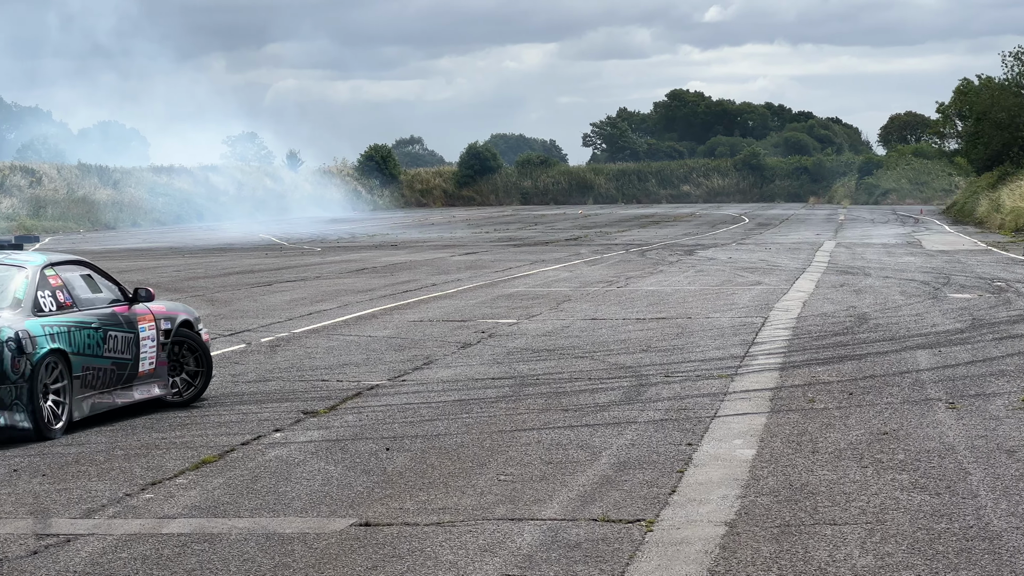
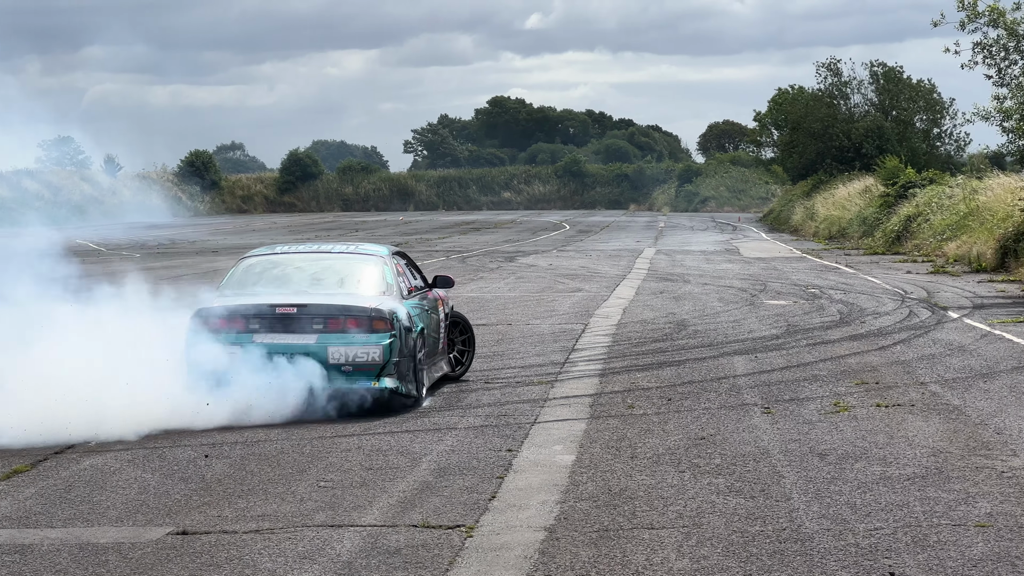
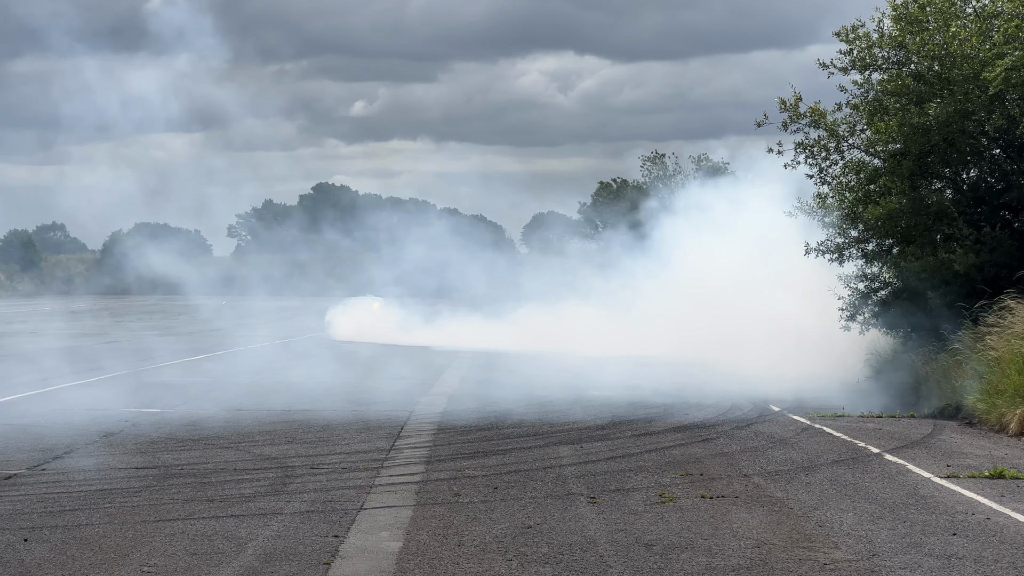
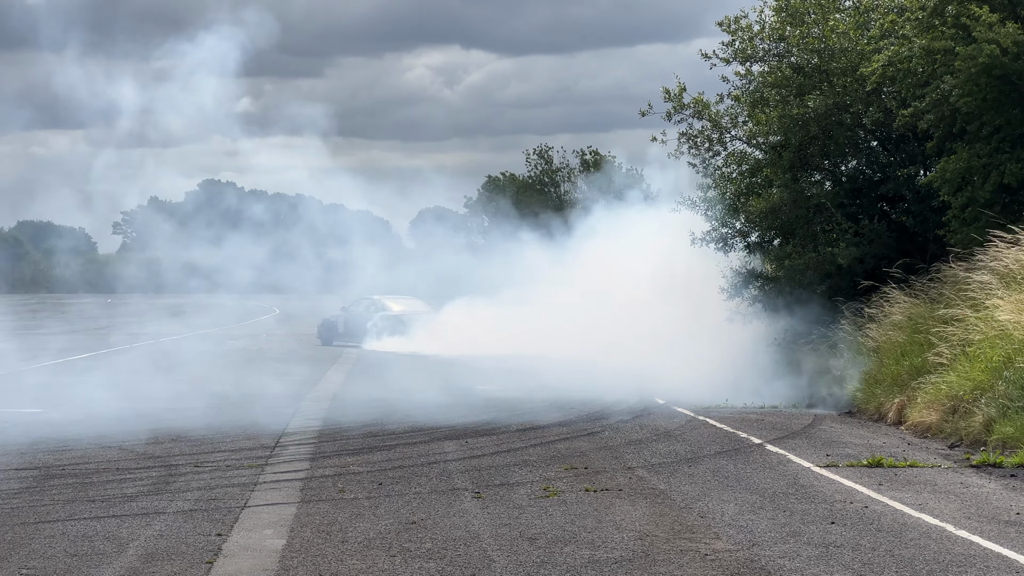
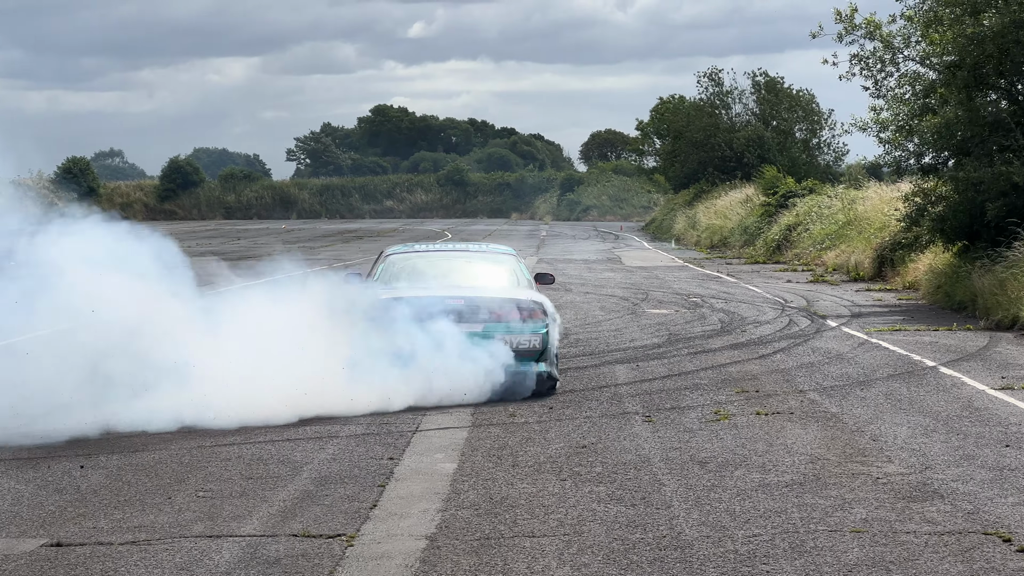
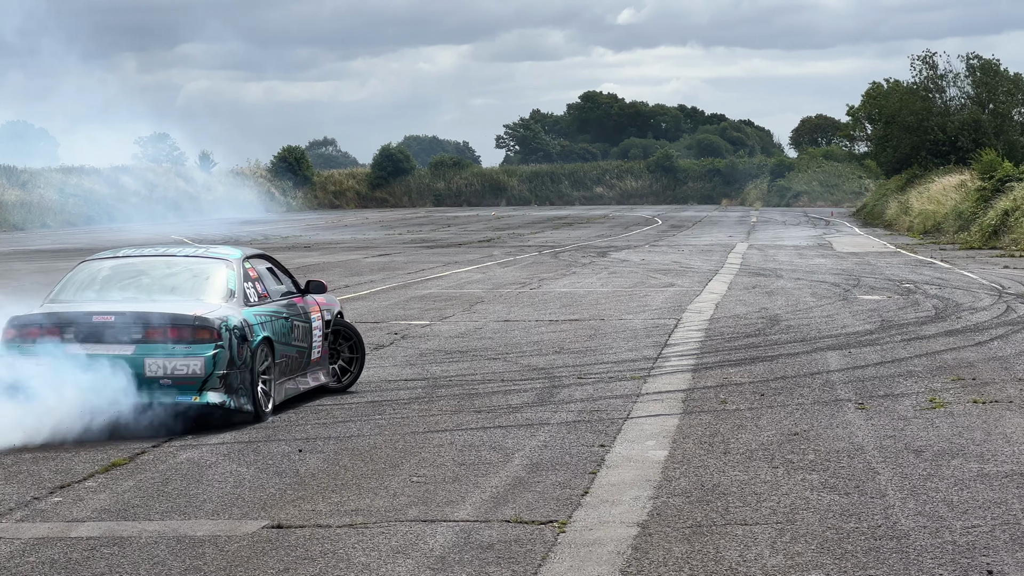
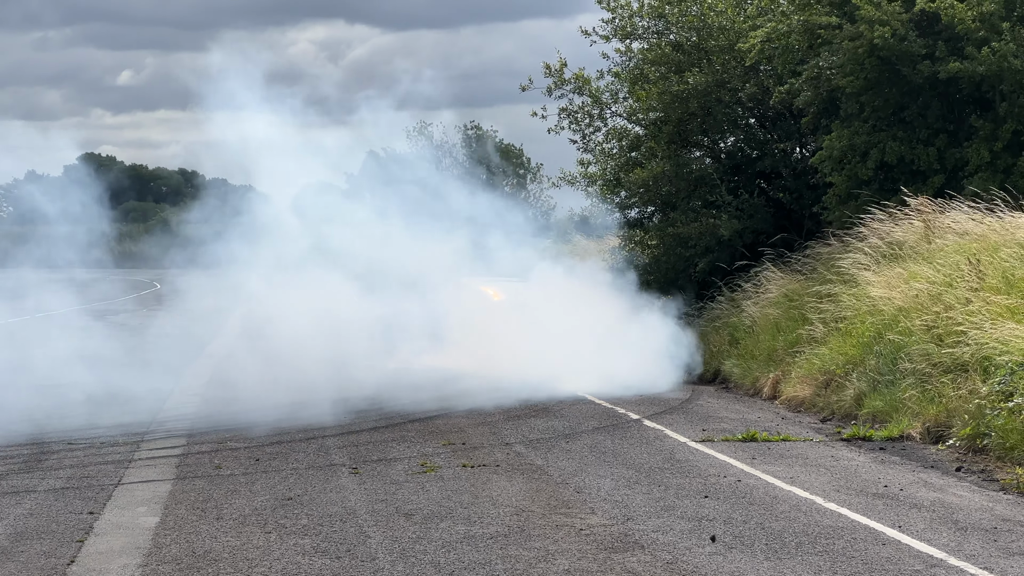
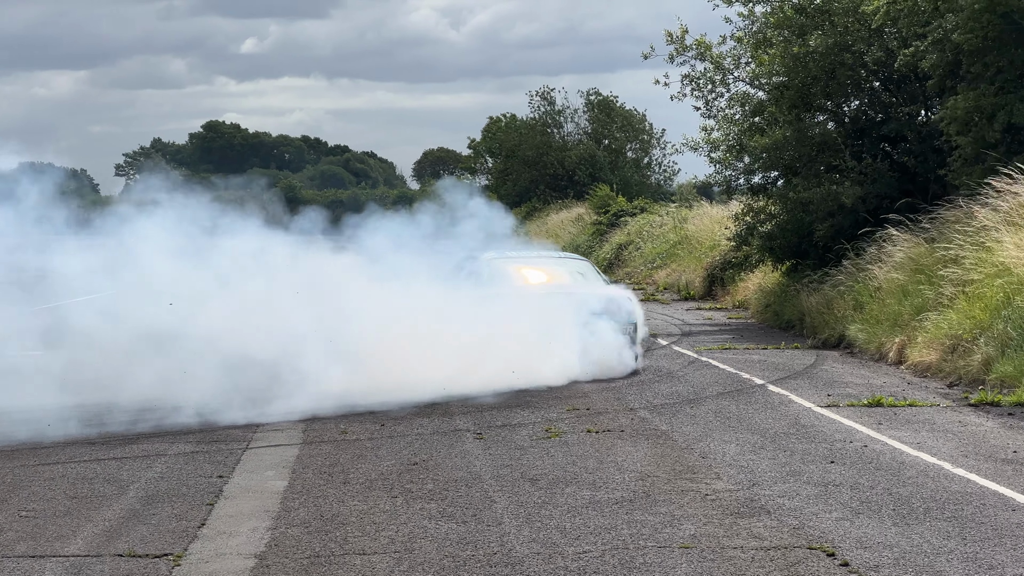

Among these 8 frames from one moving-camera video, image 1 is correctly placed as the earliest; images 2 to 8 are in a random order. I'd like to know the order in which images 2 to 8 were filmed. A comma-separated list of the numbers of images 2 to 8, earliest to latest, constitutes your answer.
6, 2, 5, 8, 7, 4, 3
